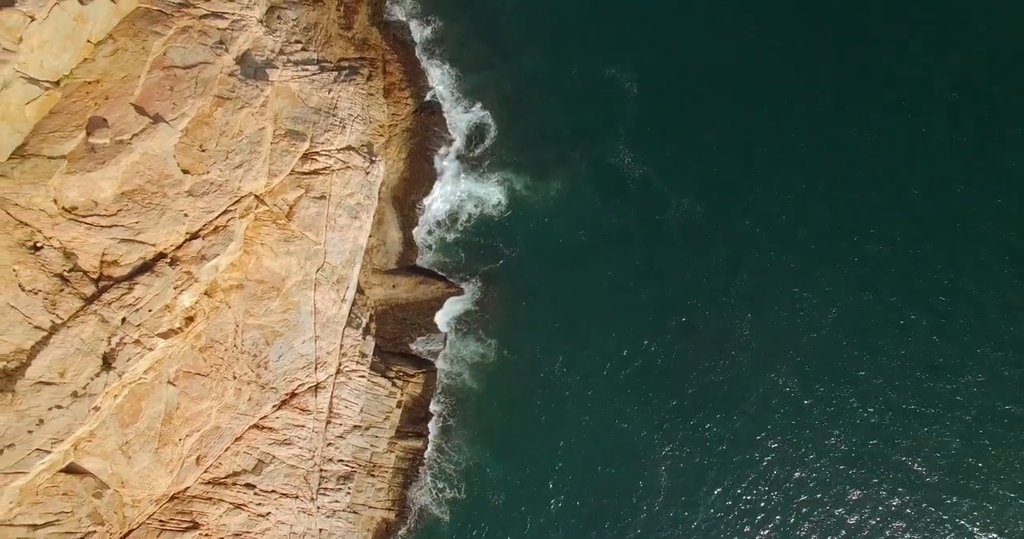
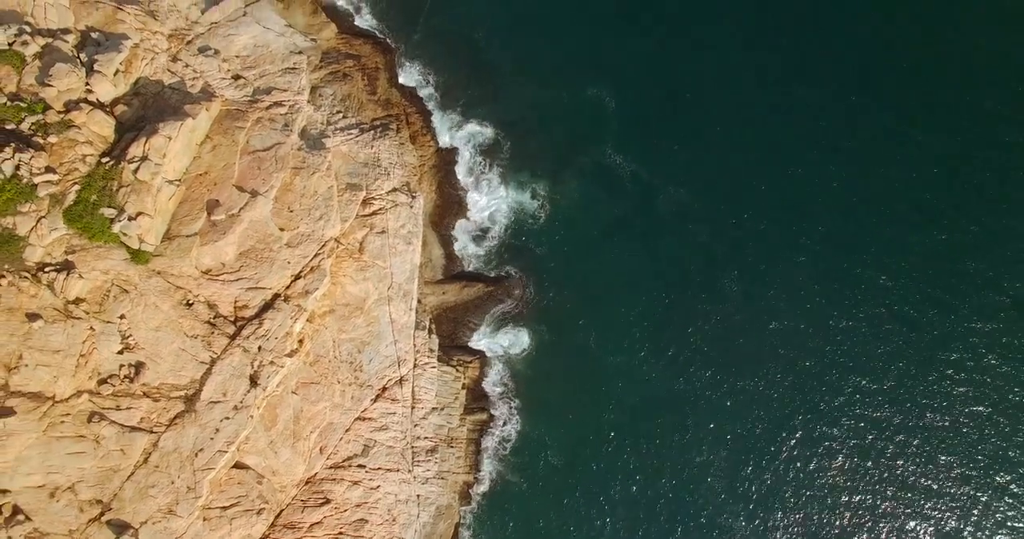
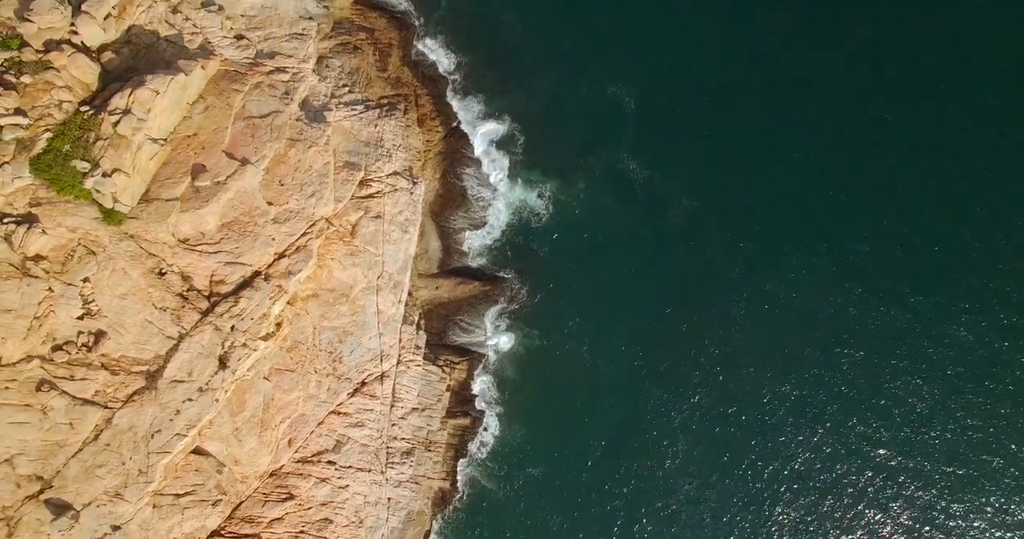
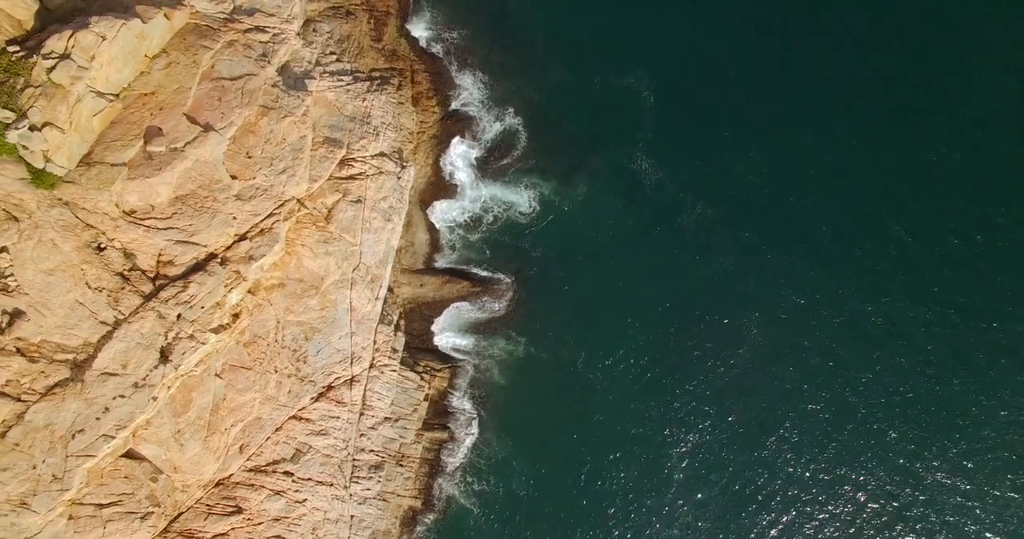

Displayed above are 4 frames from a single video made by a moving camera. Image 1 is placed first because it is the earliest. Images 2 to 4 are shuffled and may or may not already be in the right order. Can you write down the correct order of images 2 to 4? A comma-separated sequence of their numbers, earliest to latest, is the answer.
4, 3, 2
